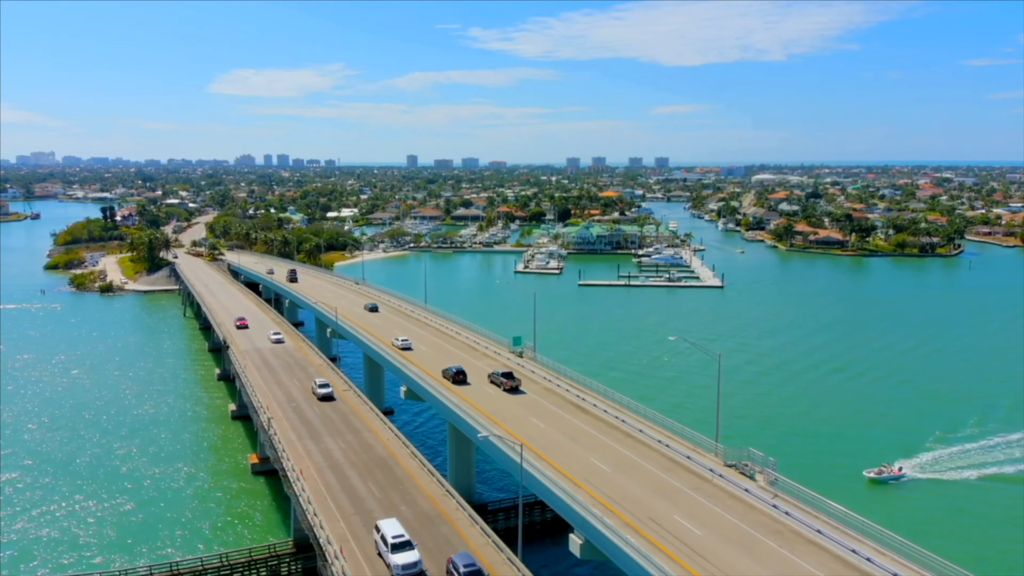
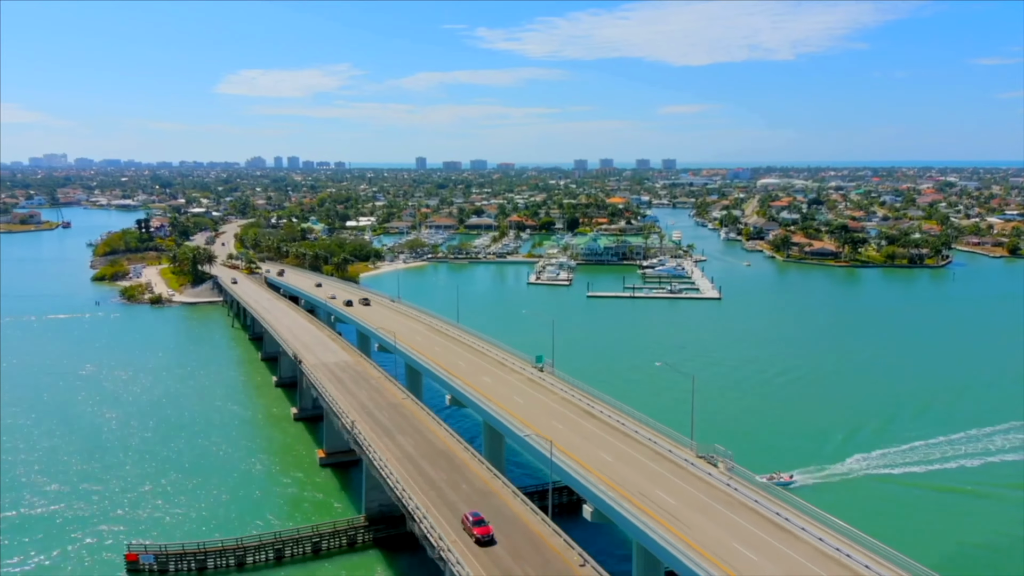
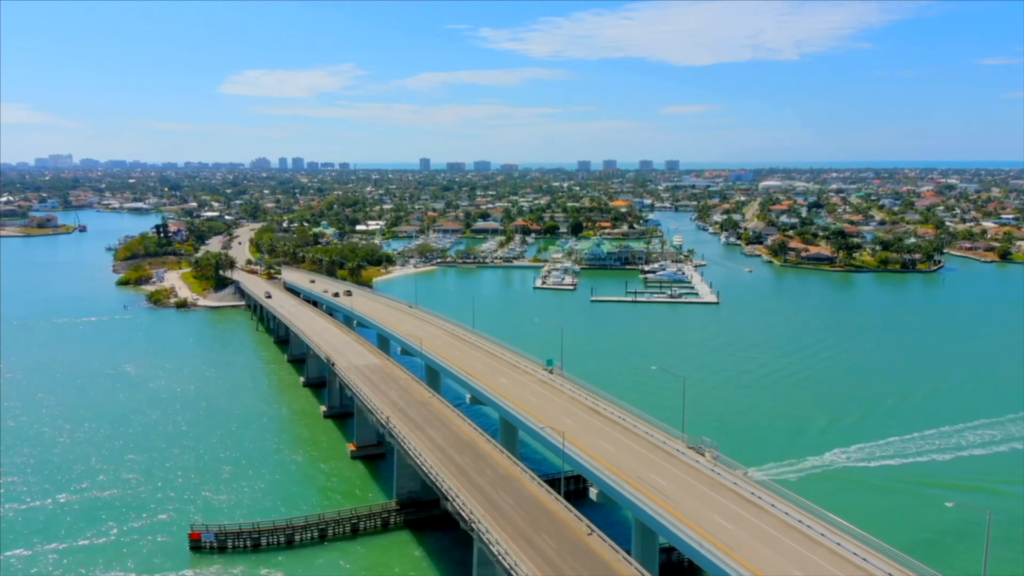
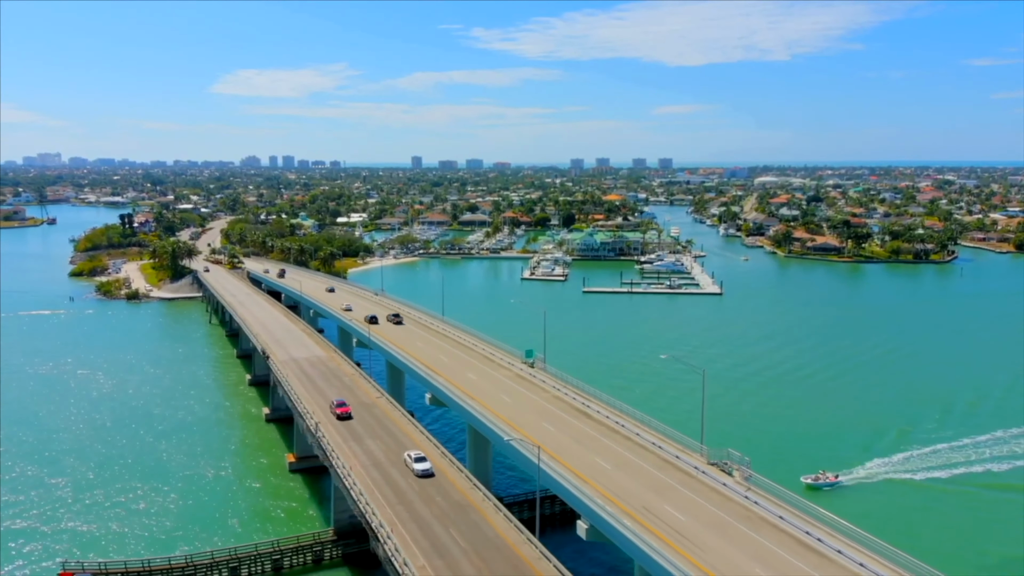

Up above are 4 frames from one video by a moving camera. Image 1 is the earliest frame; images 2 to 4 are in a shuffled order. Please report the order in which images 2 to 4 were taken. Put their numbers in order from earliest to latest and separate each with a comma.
4, 2, 3
